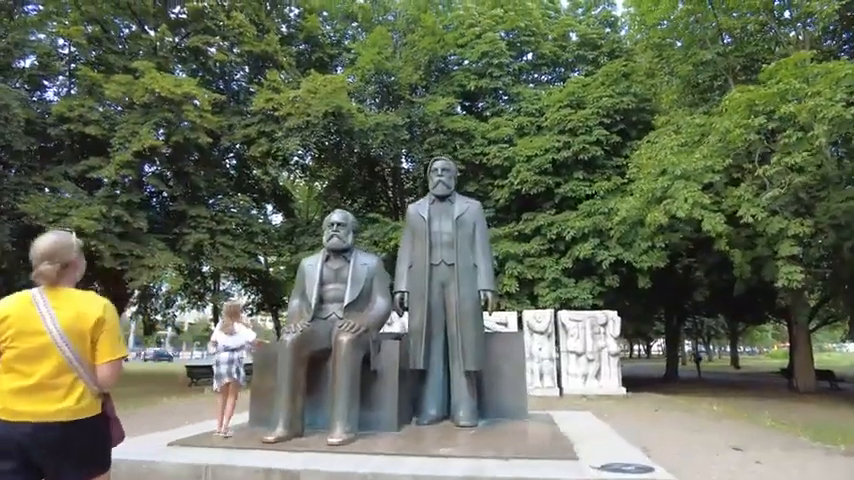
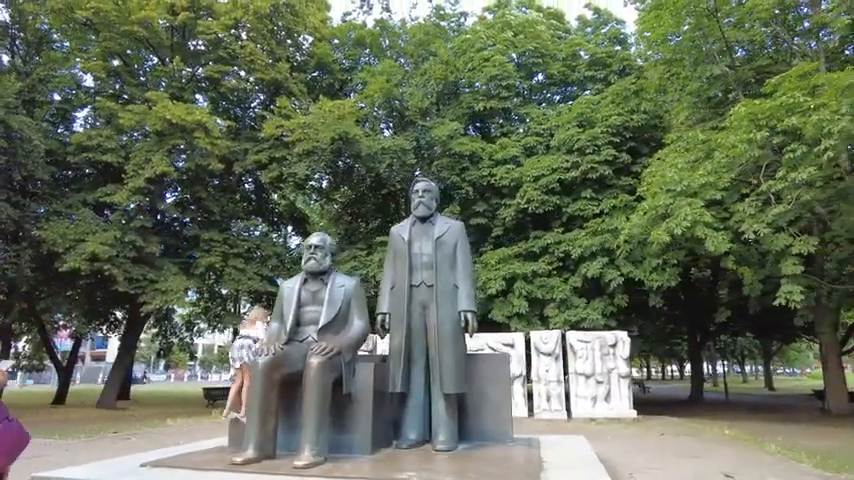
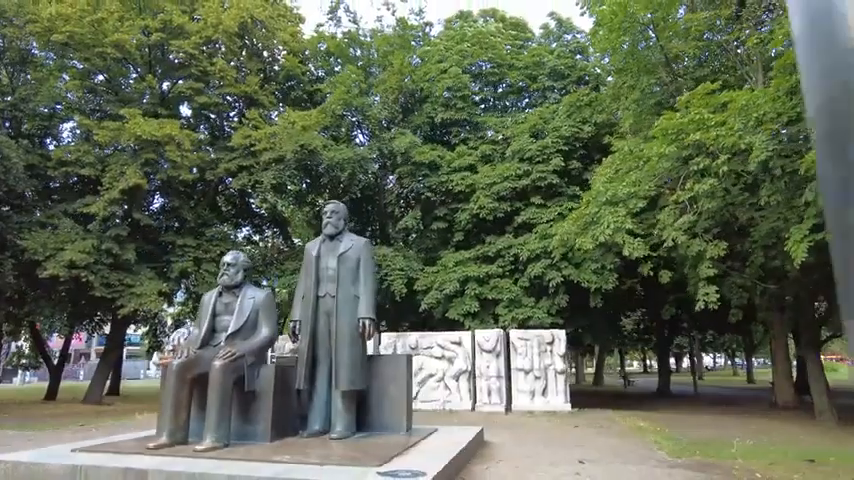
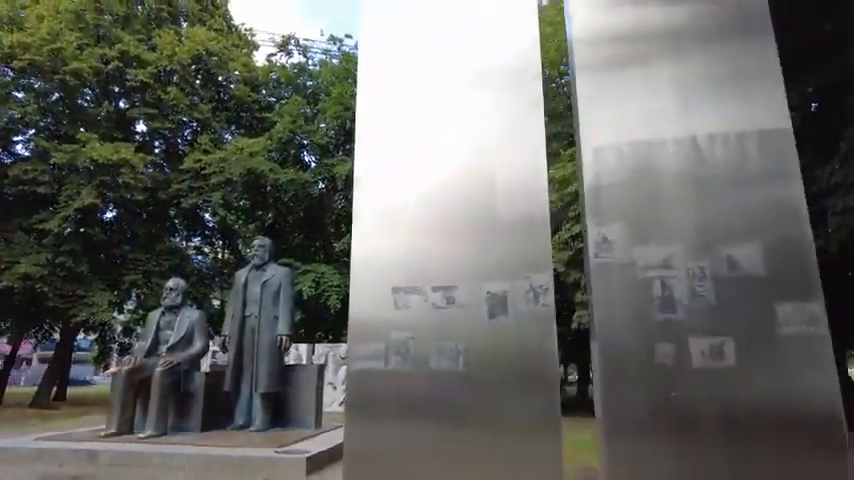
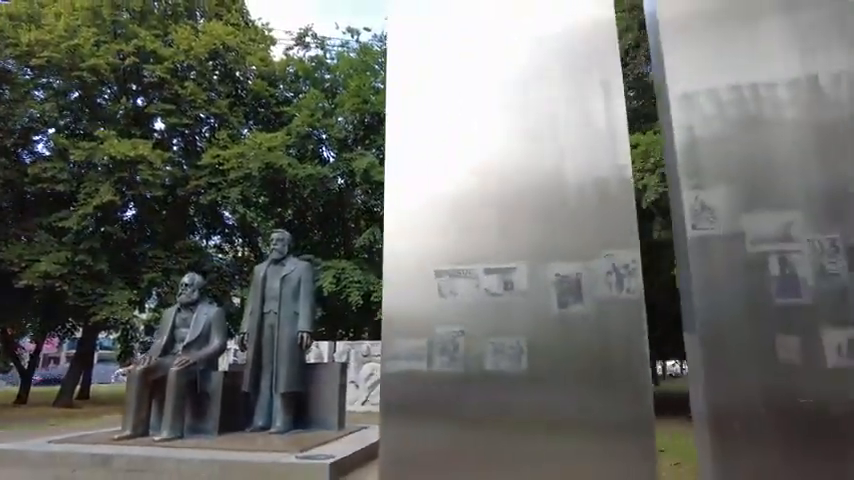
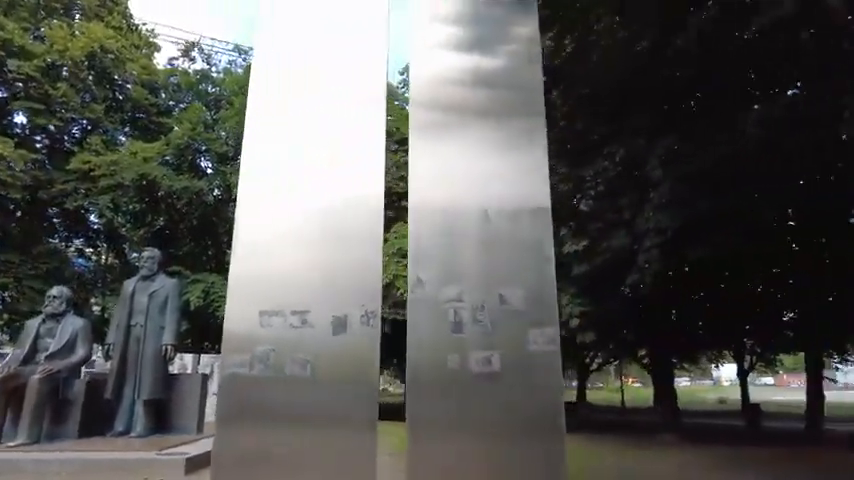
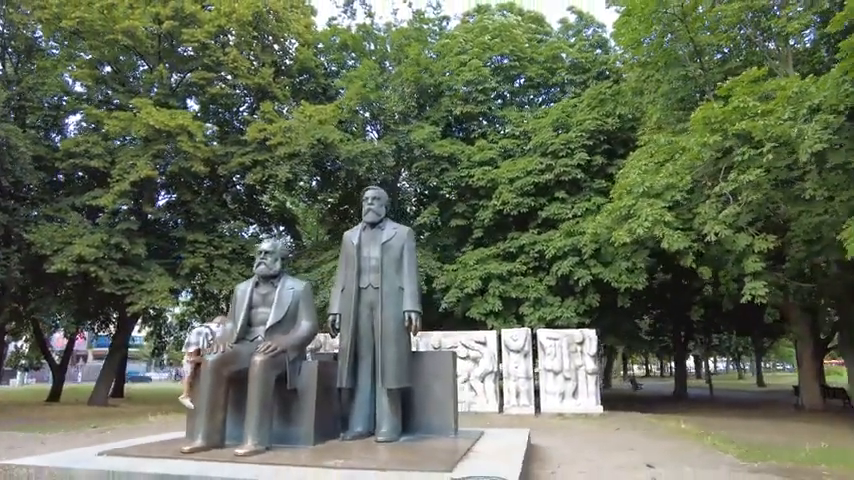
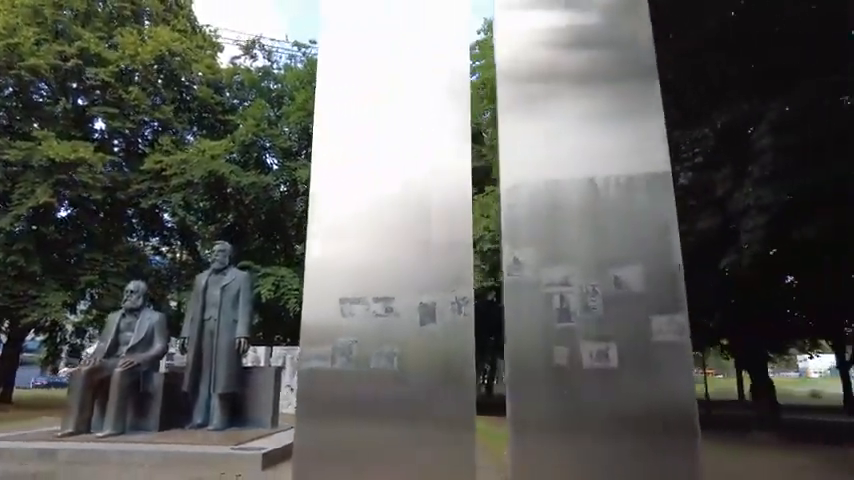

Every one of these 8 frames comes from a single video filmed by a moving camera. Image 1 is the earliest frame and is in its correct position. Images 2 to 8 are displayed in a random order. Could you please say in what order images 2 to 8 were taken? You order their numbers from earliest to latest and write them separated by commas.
2, 7, 3, 5, 4, 8, 6
